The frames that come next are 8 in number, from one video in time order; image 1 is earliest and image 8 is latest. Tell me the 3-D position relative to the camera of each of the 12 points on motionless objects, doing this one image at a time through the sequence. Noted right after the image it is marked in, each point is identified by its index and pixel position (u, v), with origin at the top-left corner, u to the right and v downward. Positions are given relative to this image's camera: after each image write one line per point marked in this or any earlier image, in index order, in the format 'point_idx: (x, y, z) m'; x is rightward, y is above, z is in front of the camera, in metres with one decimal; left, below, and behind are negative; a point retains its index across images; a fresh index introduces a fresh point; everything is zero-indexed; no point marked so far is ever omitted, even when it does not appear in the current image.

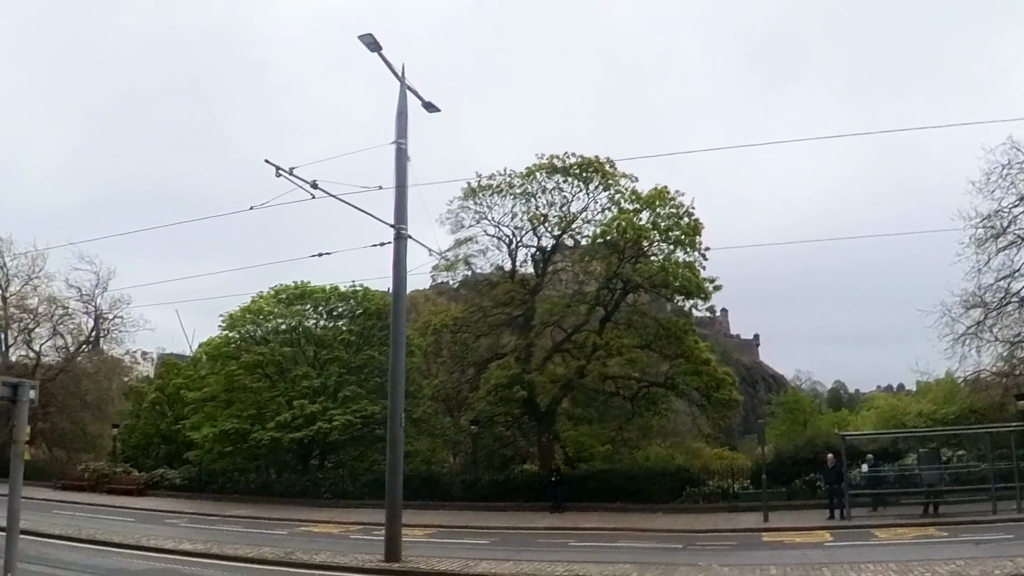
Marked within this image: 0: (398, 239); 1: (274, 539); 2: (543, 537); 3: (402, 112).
0: (-1.4, +0.7, +13.4) m
1: (-3.9, -4.2, +17.1) m
2: (+0.7, -4.5, +18.8) m
3: (-1.5, +2.6, +14.6) m
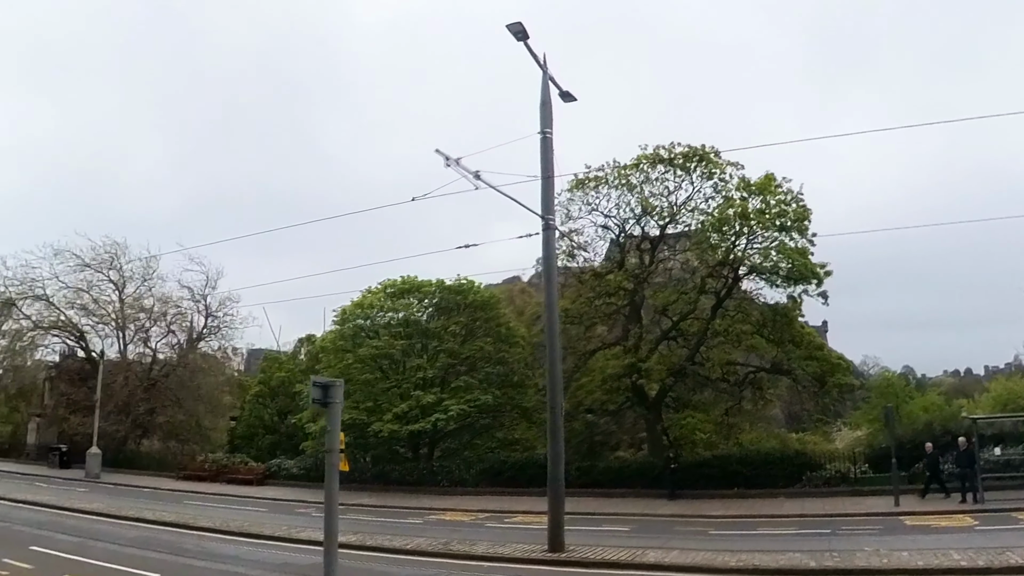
0: (+0.5, +0.8, +13.8) m
1: (-1.6, -4.1, +17.7) m
2: (+3.1, -4.3, +19.1) m
3: (+0.5, +2.7, +15.0) m
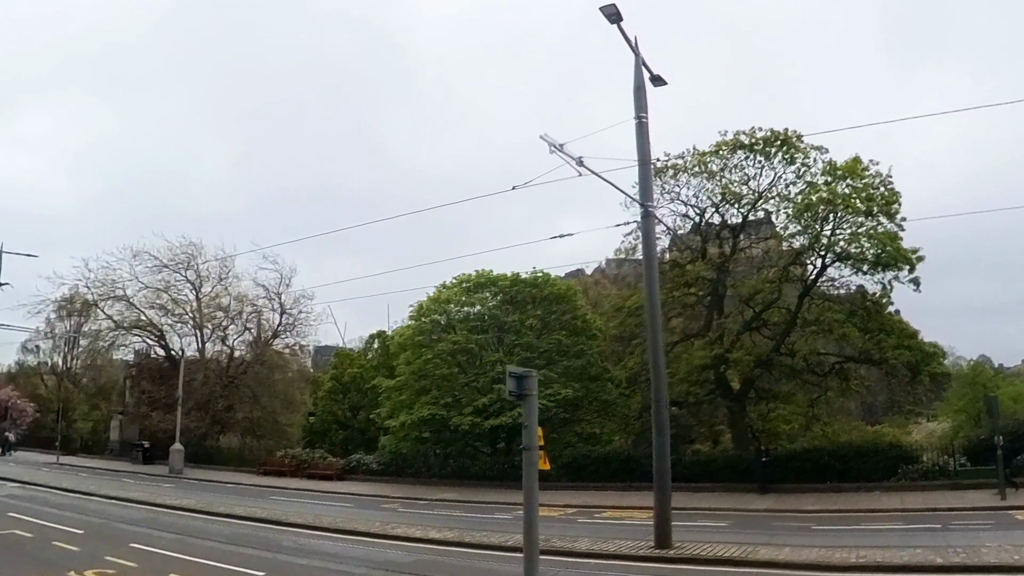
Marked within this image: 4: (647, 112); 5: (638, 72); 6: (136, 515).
0: (+1.8, +0.9, +13.4) m
1: (0.0, -4.0, +17.5) m
2: (+4.8, -4.1, +18.5) m
3: (+1.8, +2.9, +14.6) m
4: (+1.9, +2.4, +14.3) m
5: (+1.8, +3.0, +14.4) m
6: (-6.6, -4.0, +18.5) m
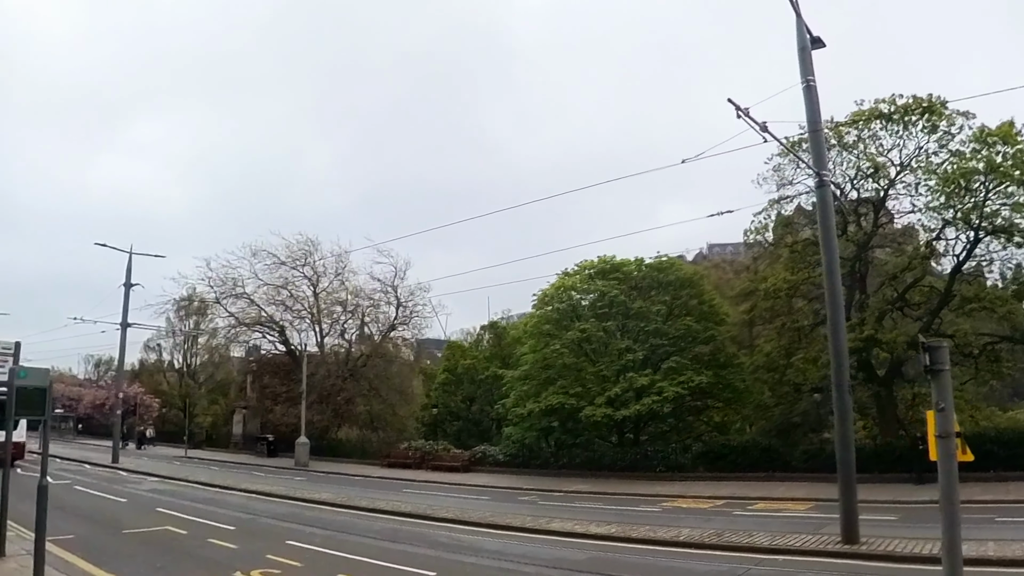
0: (+3.7, +1.2, +12.4) m
1: (+2.4, -3.7, +16.7) m
2: (+7.4, -3.7, +17.3) m
3: (+3.8, +3.2, +13.6) m
4: (+3.9, +2.7, +13.3) m
5: (+3.7, +3.3, +13.4) m
6: (-4.0, -3.9, +18.3) m
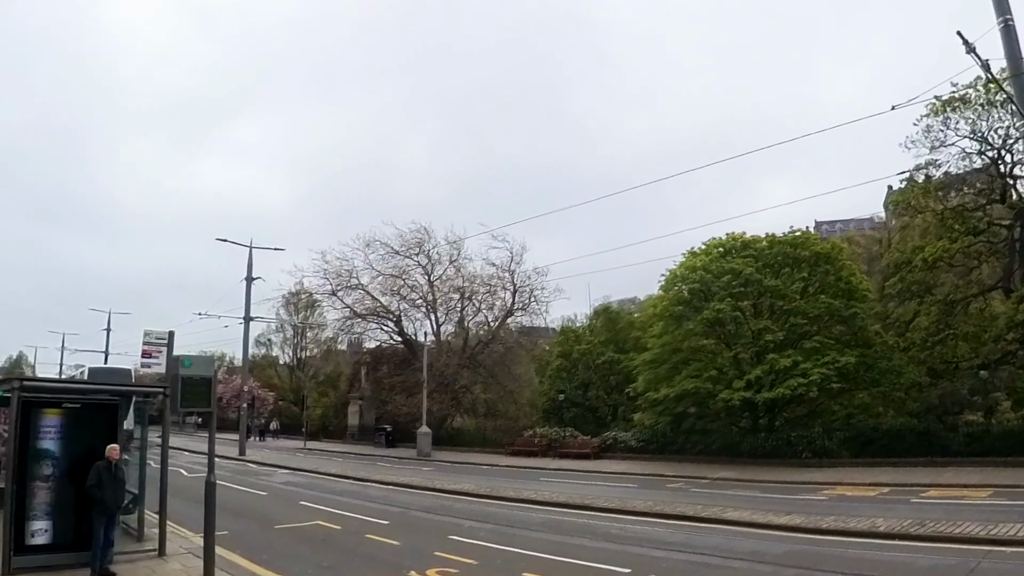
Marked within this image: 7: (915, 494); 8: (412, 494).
0: (+5.6, +1.7, +11.0) m
1: (+4.9, -3.2, +15.4) m
2: (+9.8, -3.1, +15.5) m
3: (+5.7, +3.6, +12.1) m
4: (+5.8, +3.2, +11.8) m
5: (+5.6, +3.7, +11.9) m
6: (-1.4, -3.6, +17.6) m
7: (+7.0, -3.5, +17.9) m
8: (-1.9, -3.8, +19.3) m
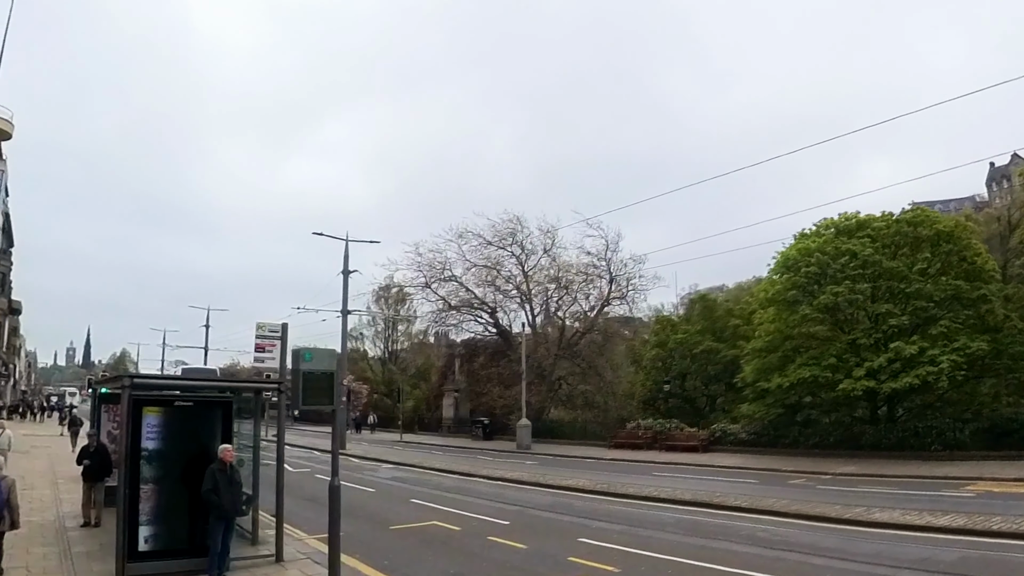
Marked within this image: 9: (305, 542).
0: (+6.9, +1.9, +9.5) m
1: (+6.6, -2.9, +14.0) m
2: (+11.5, -2.7, +13.7) m
3: (+7.1, +3.9, +10.7) m
4: (+7.1, +3.5, +10.3) m
5: (+7.0, +4.0, +10.4) m
6: (+0.6, -3.4, +16.8) m
7: (+8.9, -3.1, +16.4) m
8: (+0.2, -3.6, +18.5) m
9: (-2.4, -2.9, +11.9) m
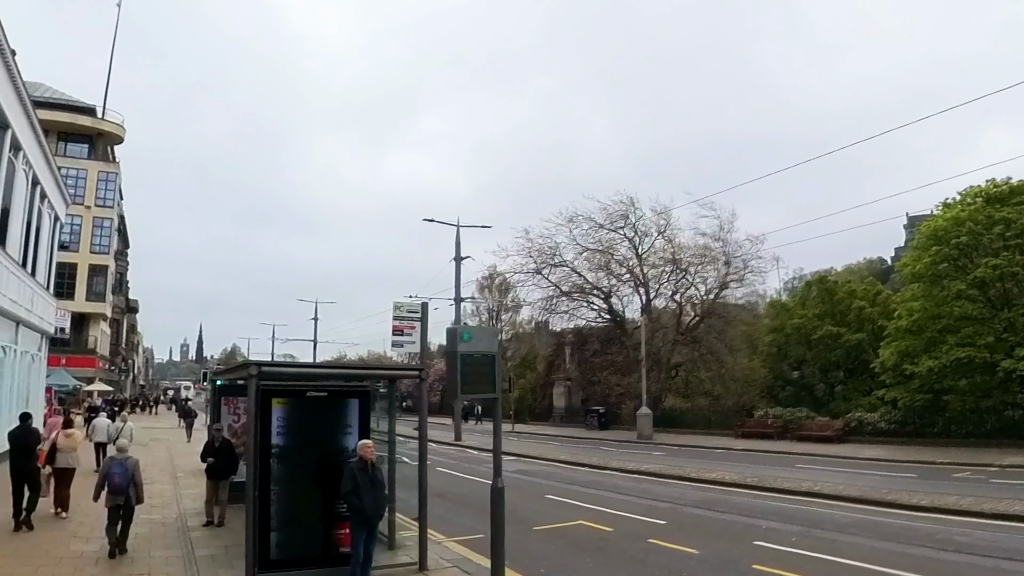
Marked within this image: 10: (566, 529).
0: (+8.2, +2.4, +7.4) m
1: (+8.5, -2.5, +12.0) m
2: (+13.3, -2.1, +11.2) m
3: (+8.5, +4.4, +8.5) m
4: (+8.4, +3.9, +8.2) m
5: (+8.3, +4.5, +8.3) m
6: (+2.7, -3.1, +15.3) m
7: (+11.0, -2.6, +14.1) m
8: (+2.5, -3.2, +17.0) m
9: (-0.7, -2.7, +10.7) m
10: (+0.6, -2.8, +12.0) m
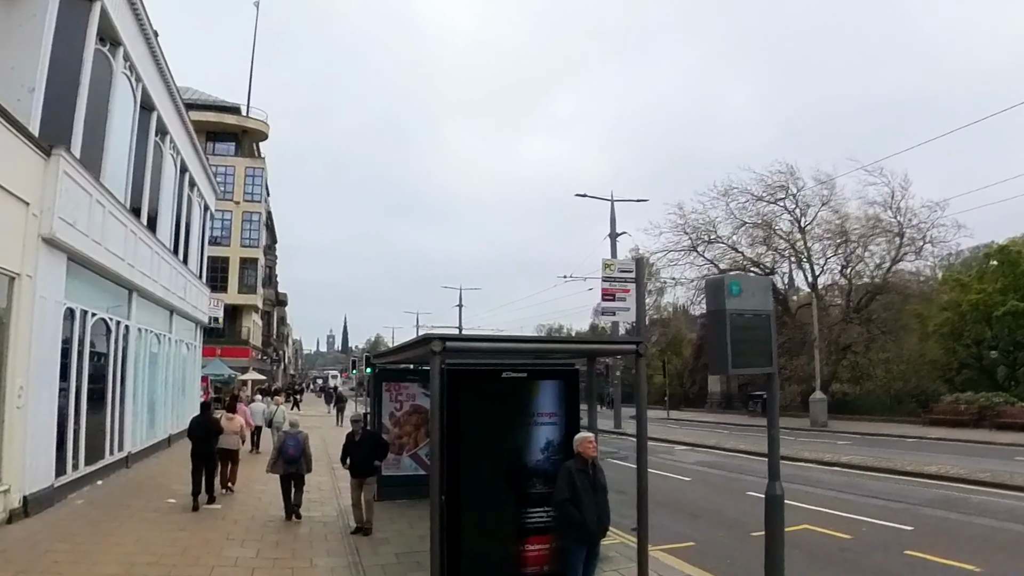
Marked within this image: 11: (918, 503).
0: (+9.5, +2.9, +4.4) m
1: (+10.5, -1.9, +8.9) m
2: (+15.2, -1.4, +7.5) m
3: (+9.8, +4.9, +5.4) m
4: (+9.8, +4.4, +5.1) m
5: (+9.7, +5.0, +5.2) m
6: (+5.2, -2.6, +13.0) m
7: (+13.3, -1.9, +10.7) m
8: (+5.3, -2.7, +14.7) m
9: (+1.3, -2.3, +8.9) m
10: (+2.7, -2.4, +10.0) m
11: (+4.8, -2.5, +12.1) m
